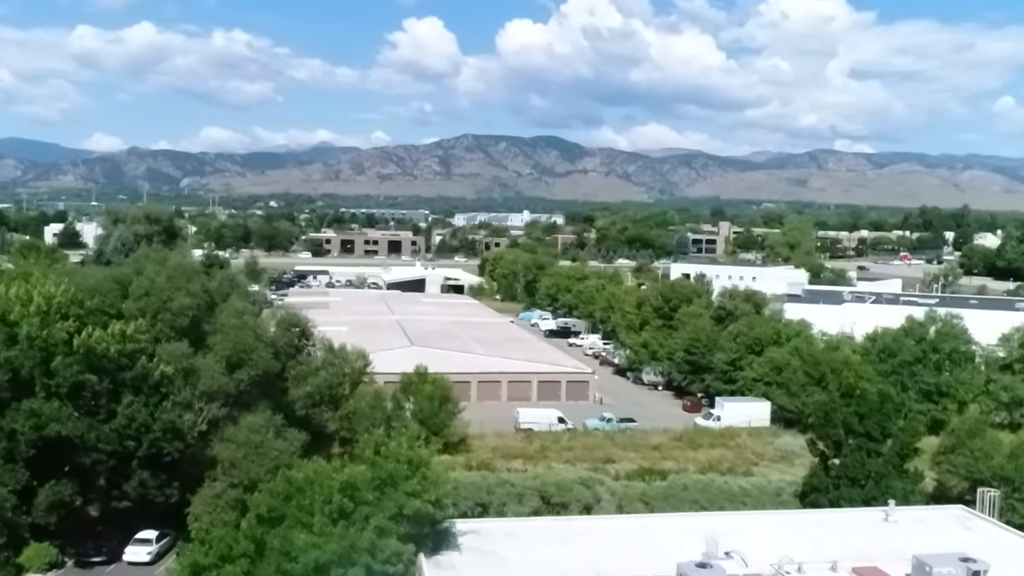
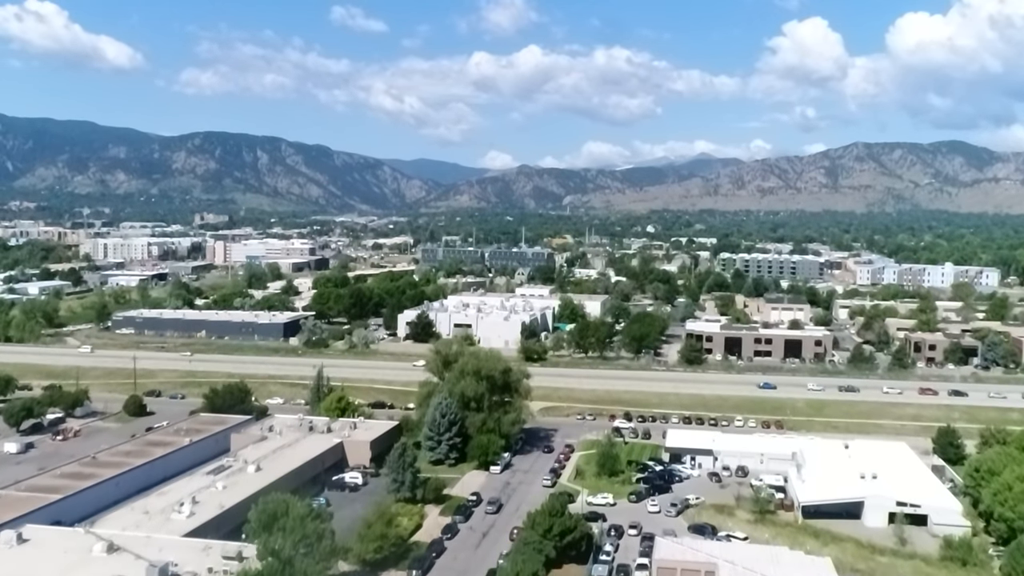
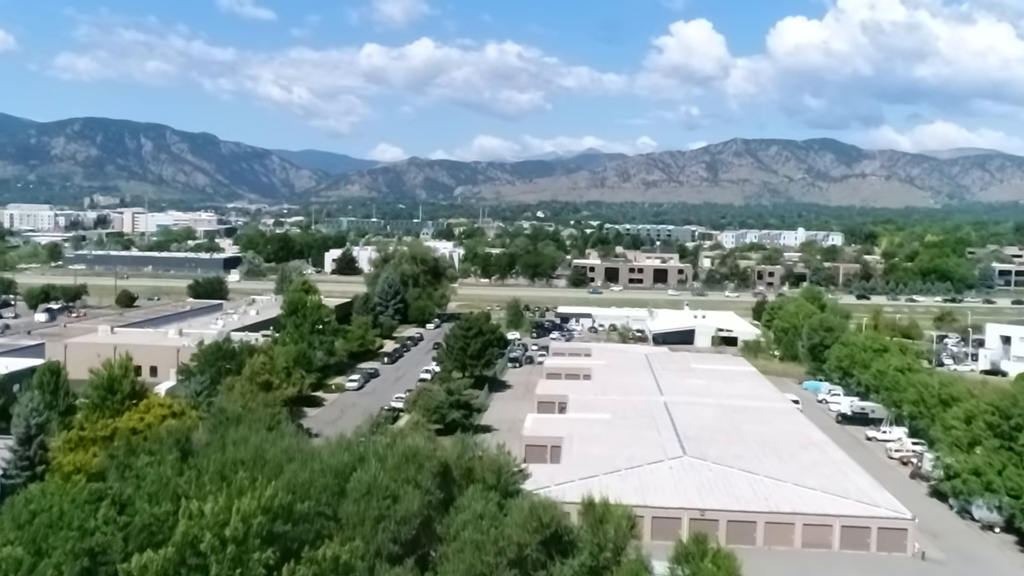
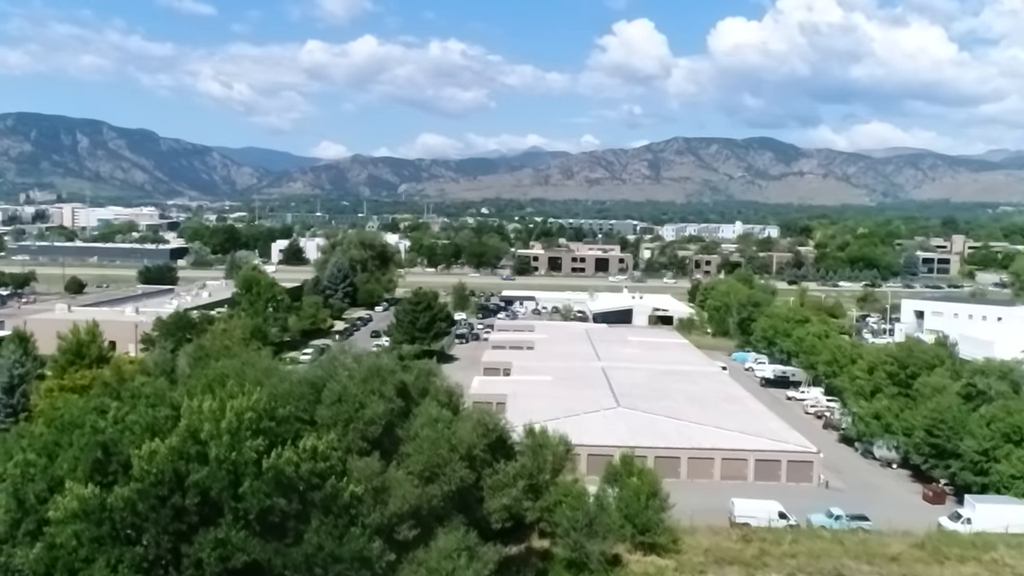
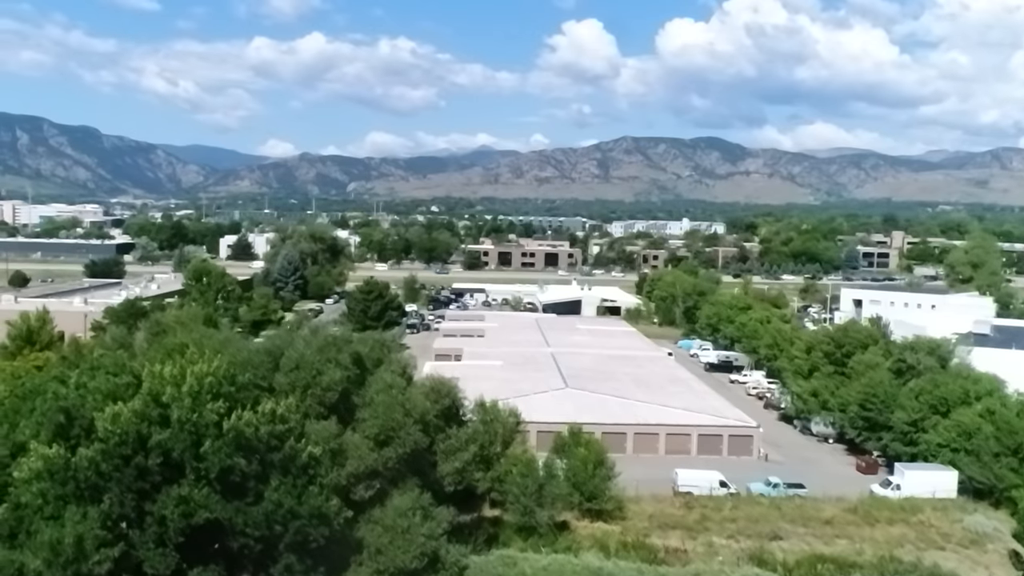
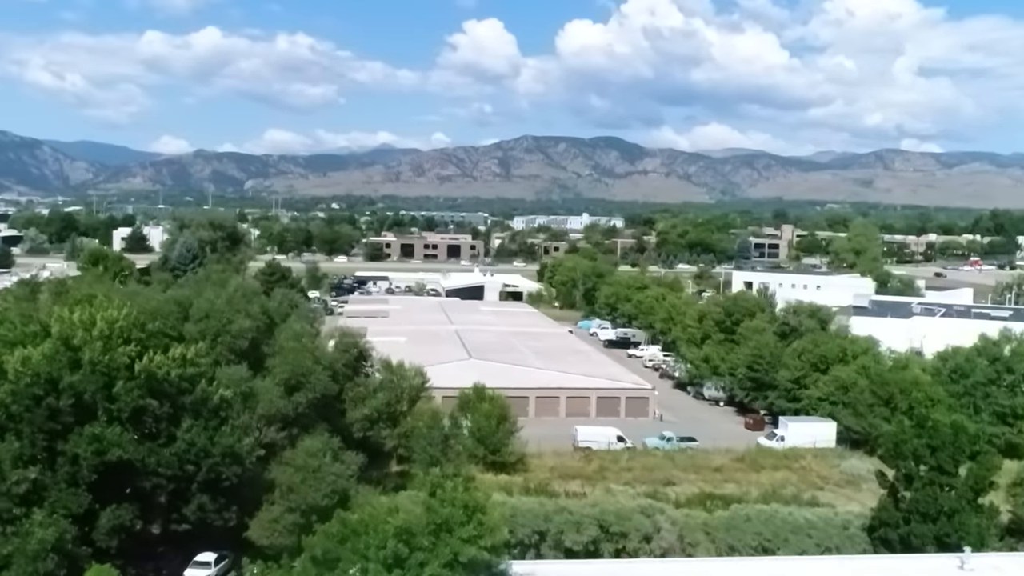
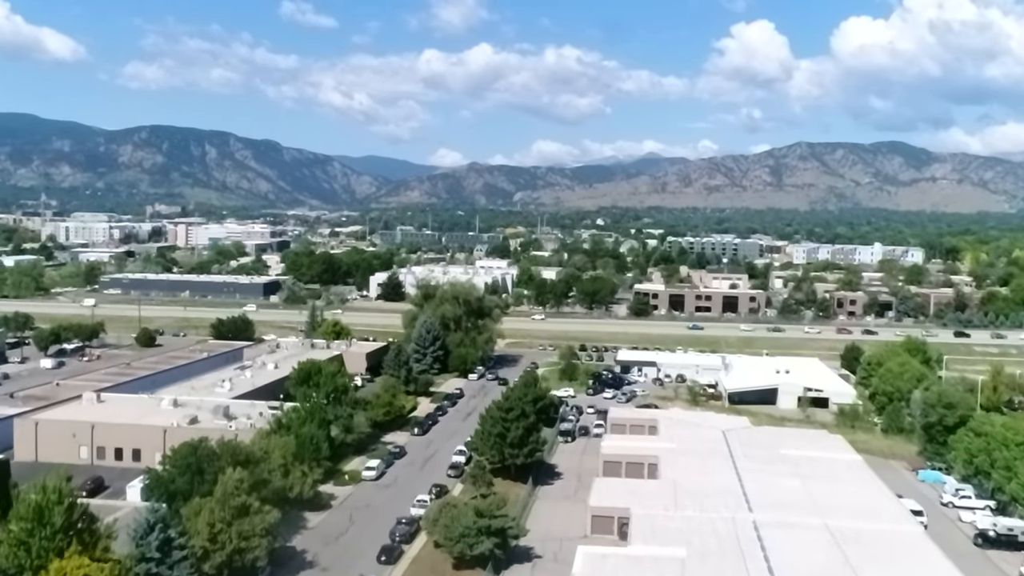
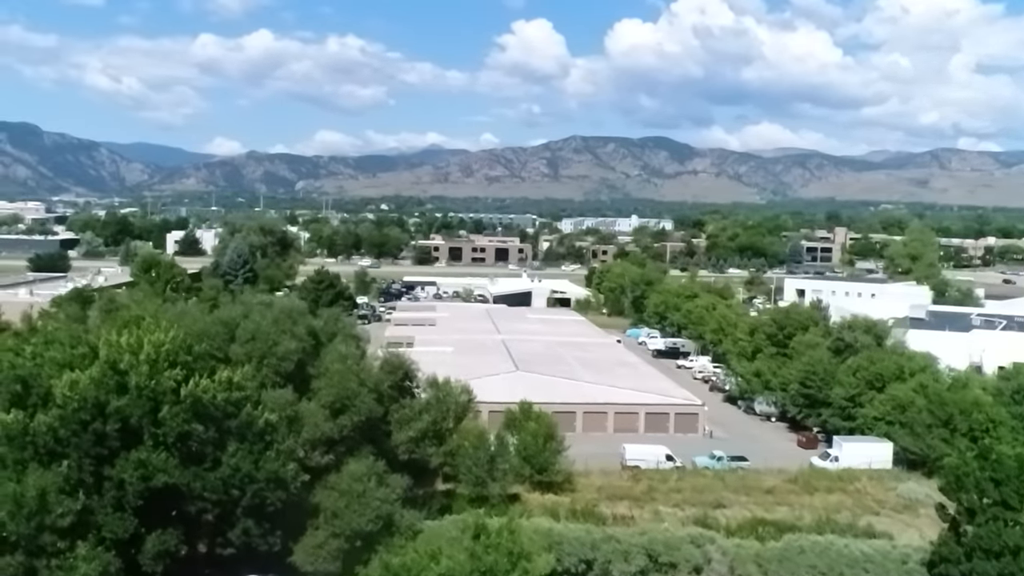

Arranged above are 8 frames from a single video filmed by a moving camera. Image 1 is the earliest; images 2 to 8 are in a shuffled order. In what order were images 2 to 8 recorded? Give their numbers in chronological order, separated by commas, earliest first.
6, 8, 5, 4, 3, 7, 2
